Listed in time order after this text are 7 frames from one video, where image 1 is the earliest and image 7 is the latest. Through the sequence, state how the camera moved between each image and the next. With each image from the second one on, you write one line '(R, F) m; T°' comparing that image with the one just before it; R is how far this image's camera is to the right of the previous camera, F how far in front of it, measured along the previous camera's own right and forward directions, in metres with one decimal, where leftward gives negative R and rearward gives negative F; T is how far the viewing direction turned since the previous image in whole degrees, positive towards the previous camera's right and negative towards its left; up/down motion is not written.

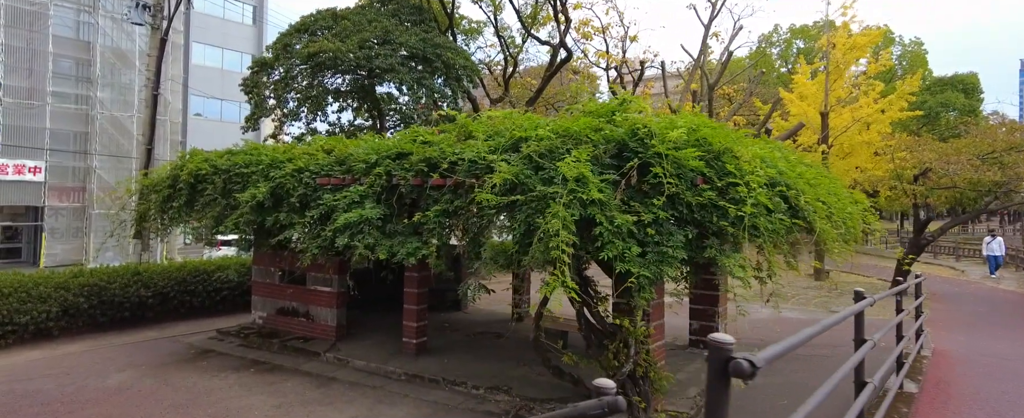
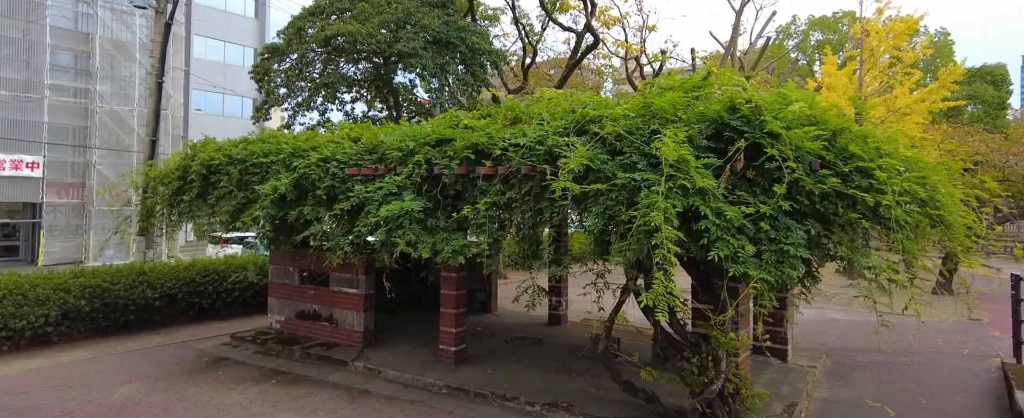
(-0.6, +0.8) m; 0°
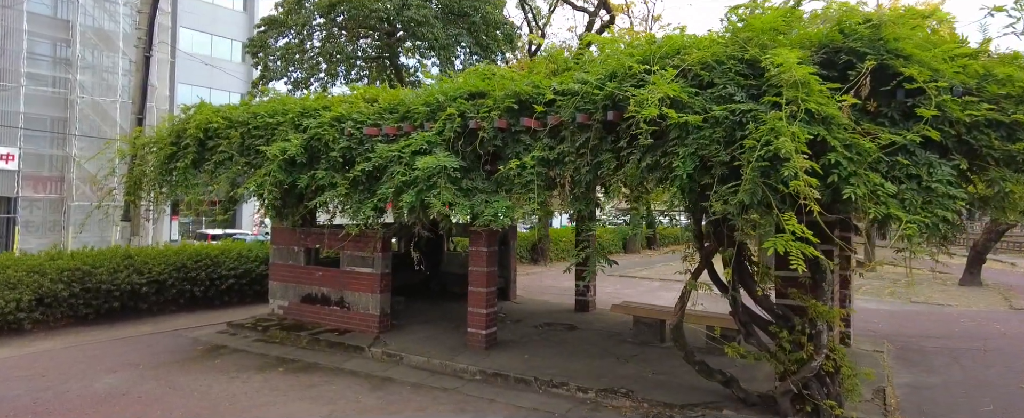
(-0.6, +0.8) m; +1°
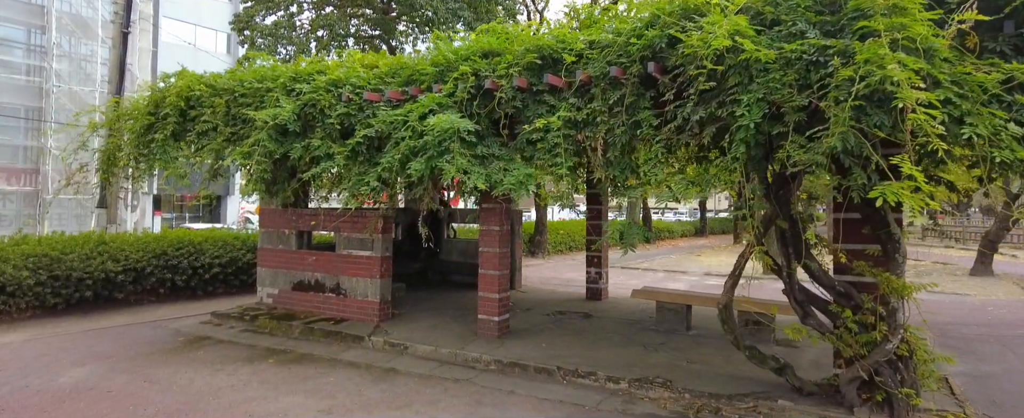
(-0.3, +0.6) m; +1°
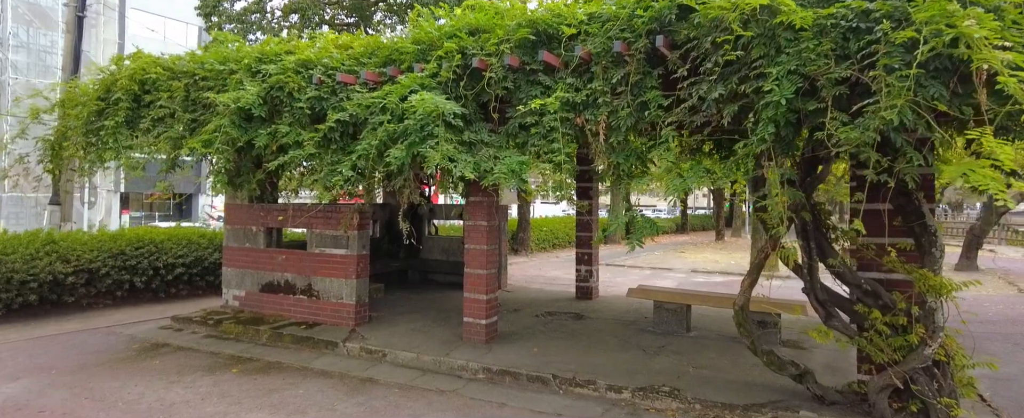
(-0.1, +0.5) m; +2°
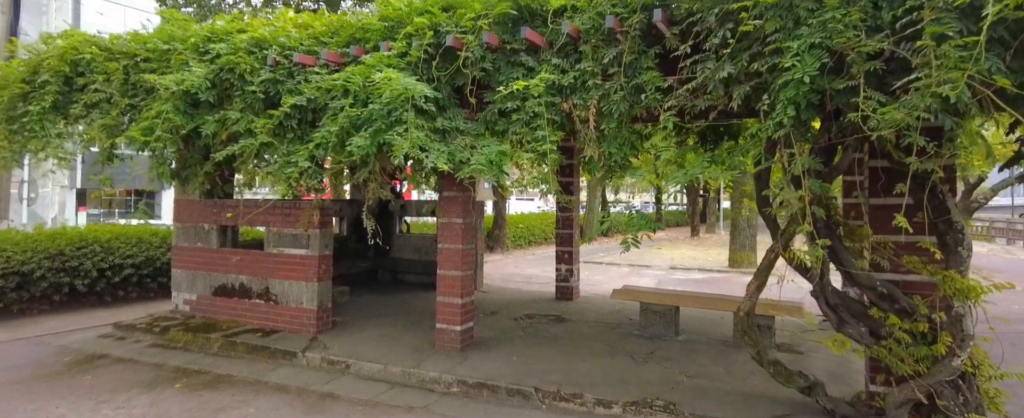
(0.0, +0.5) m; +3°
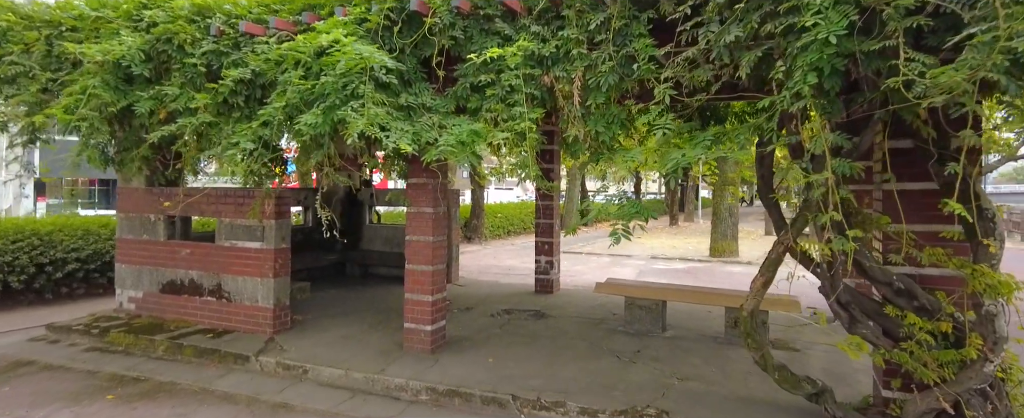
(0.0, +0.4) m; +2°
